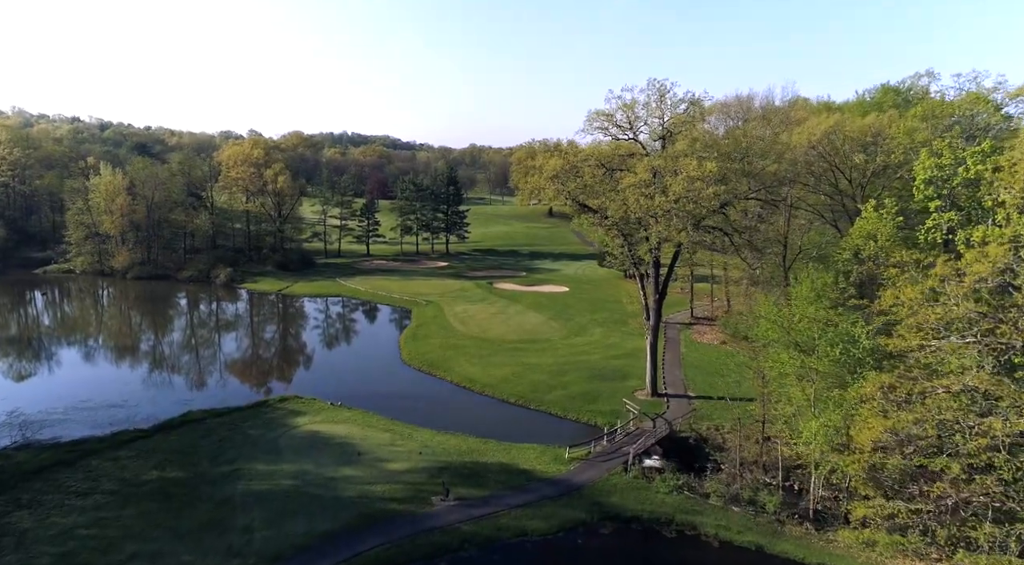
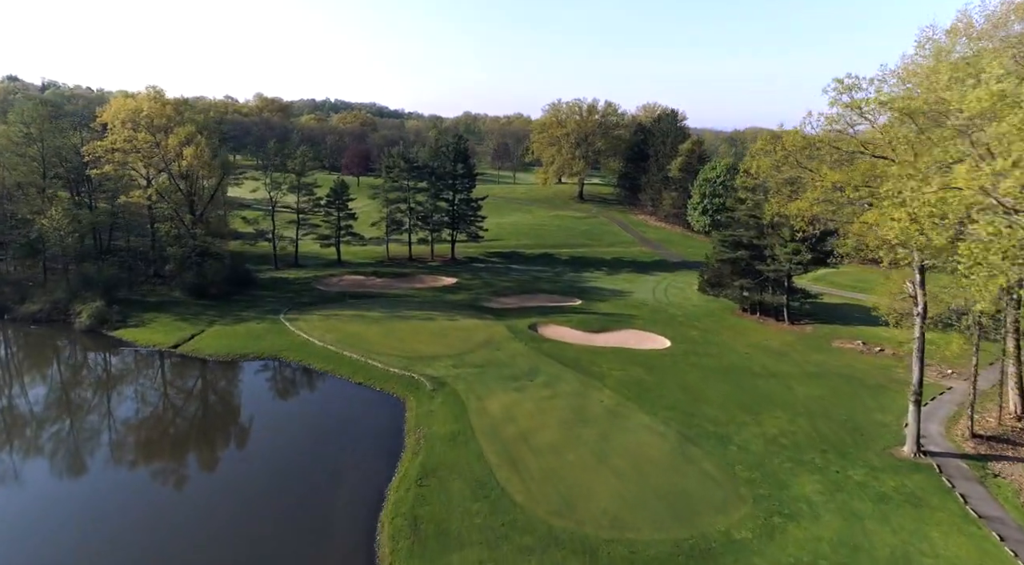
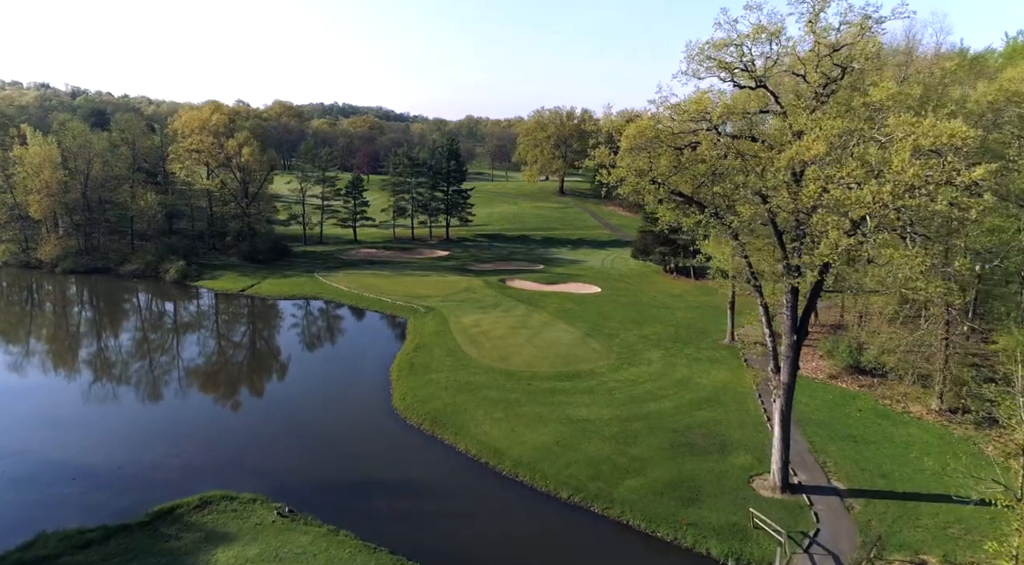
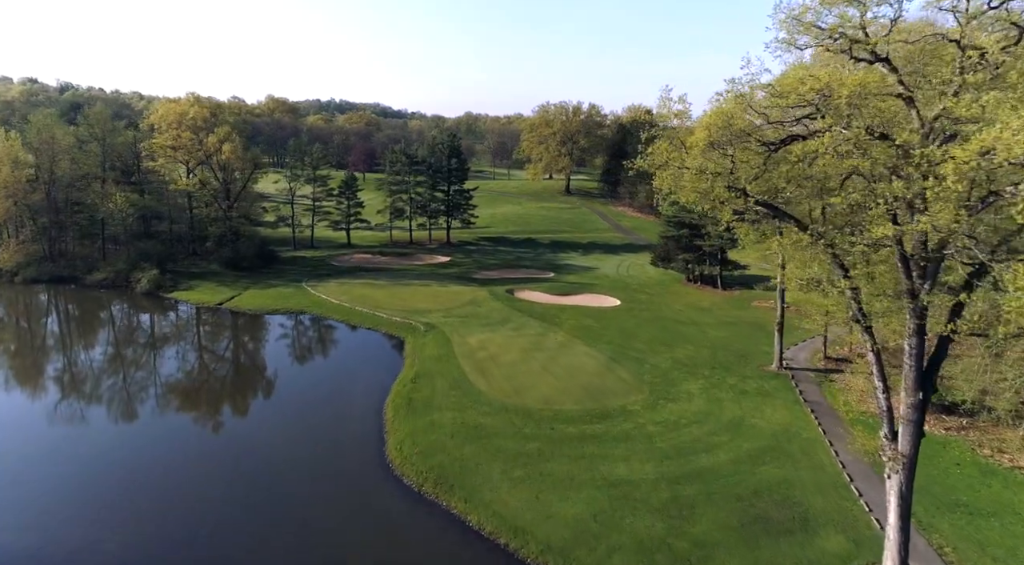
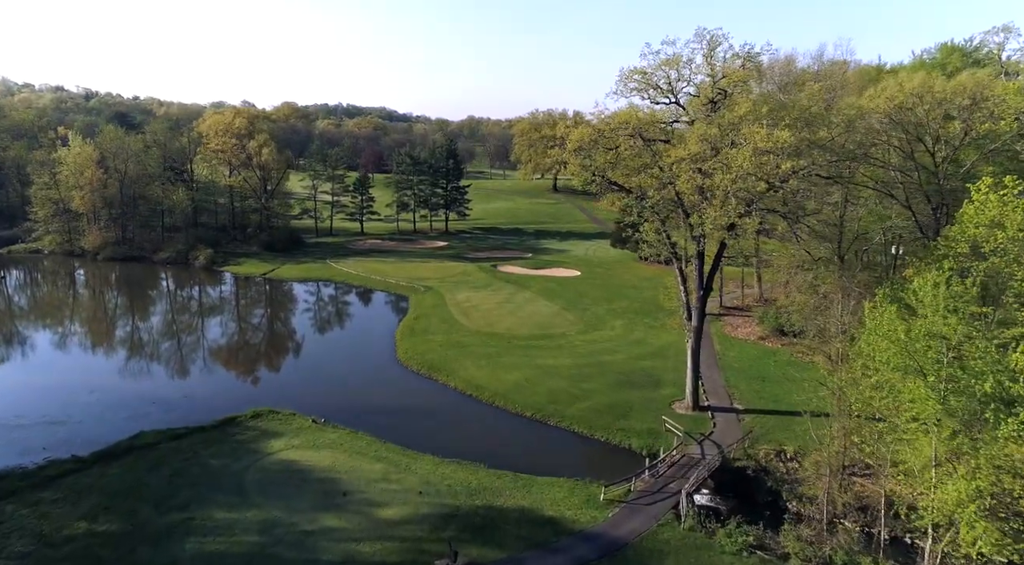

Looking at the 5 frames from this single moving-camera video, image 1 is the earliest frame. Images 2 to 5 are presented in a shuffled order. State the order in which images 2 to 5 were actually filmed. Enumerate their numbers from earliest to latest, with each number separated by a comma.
5, 3, 4, 2
